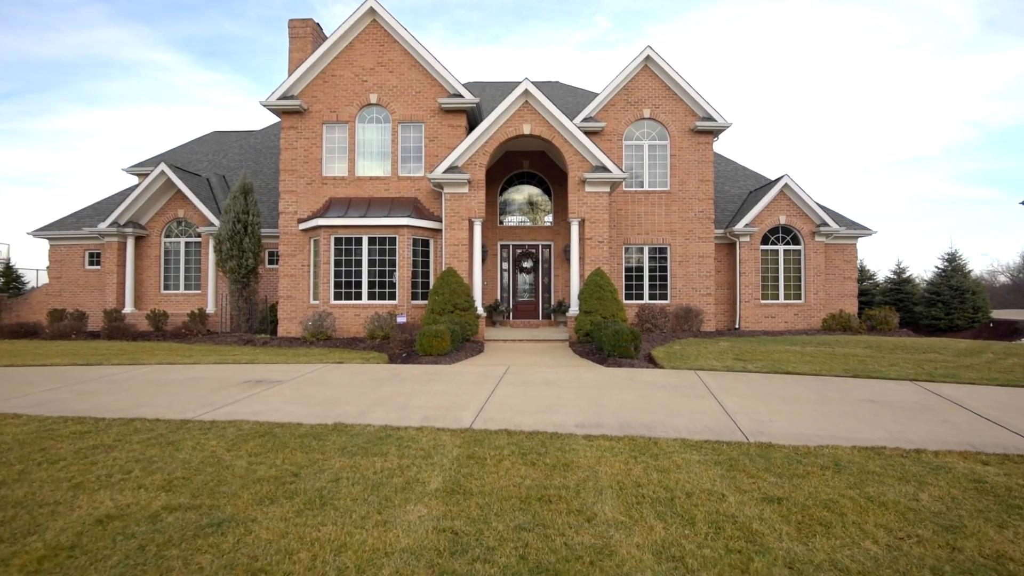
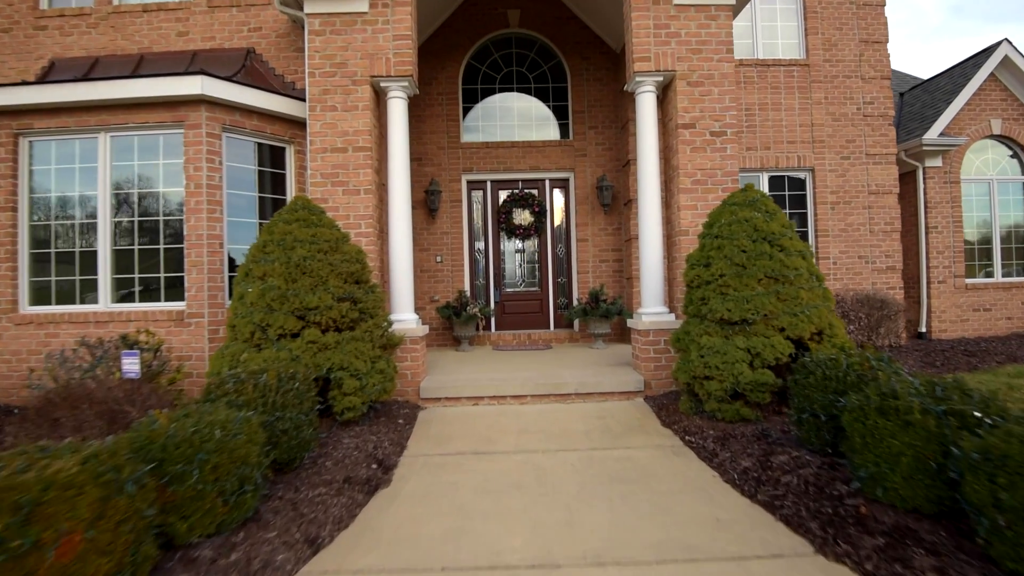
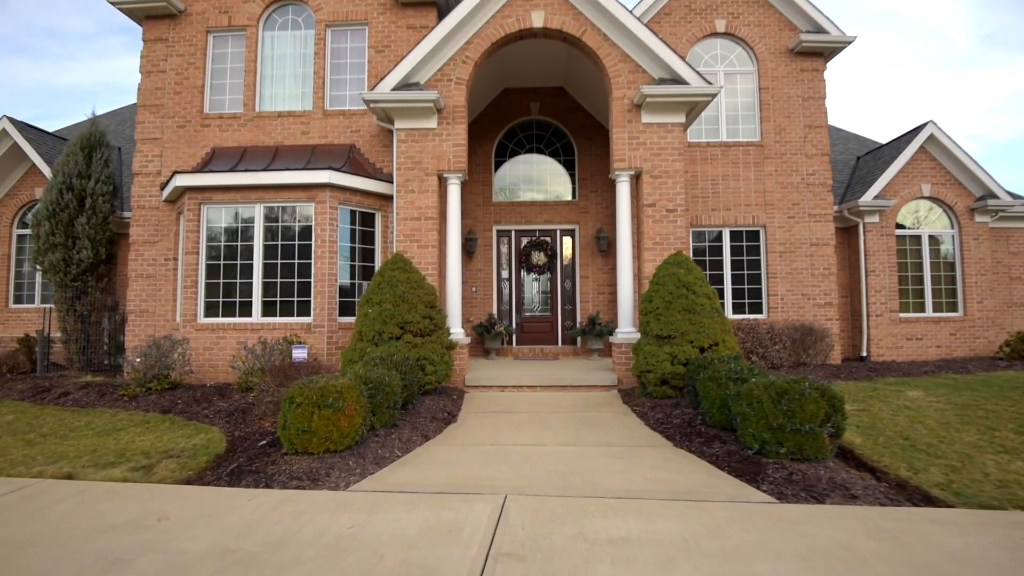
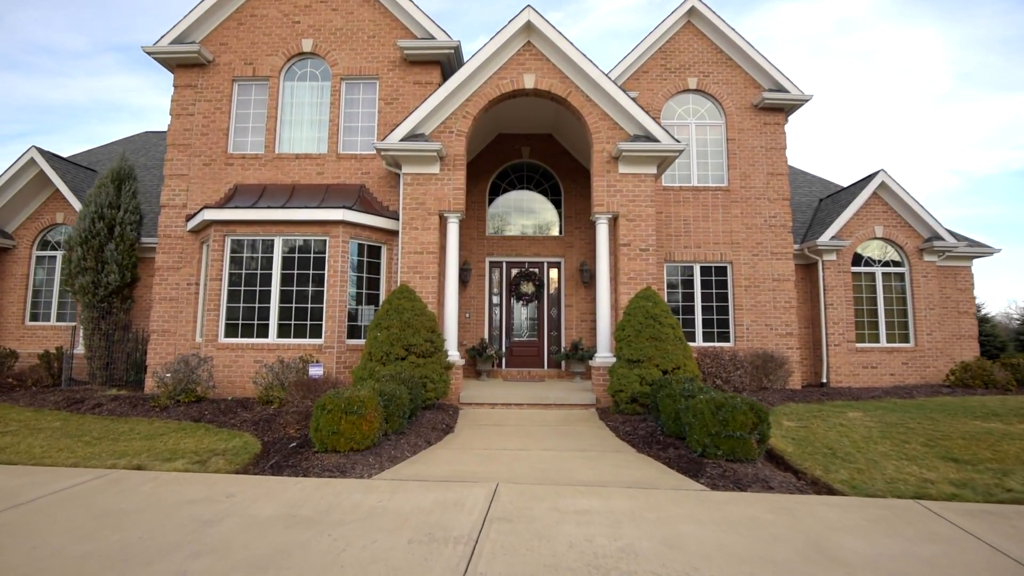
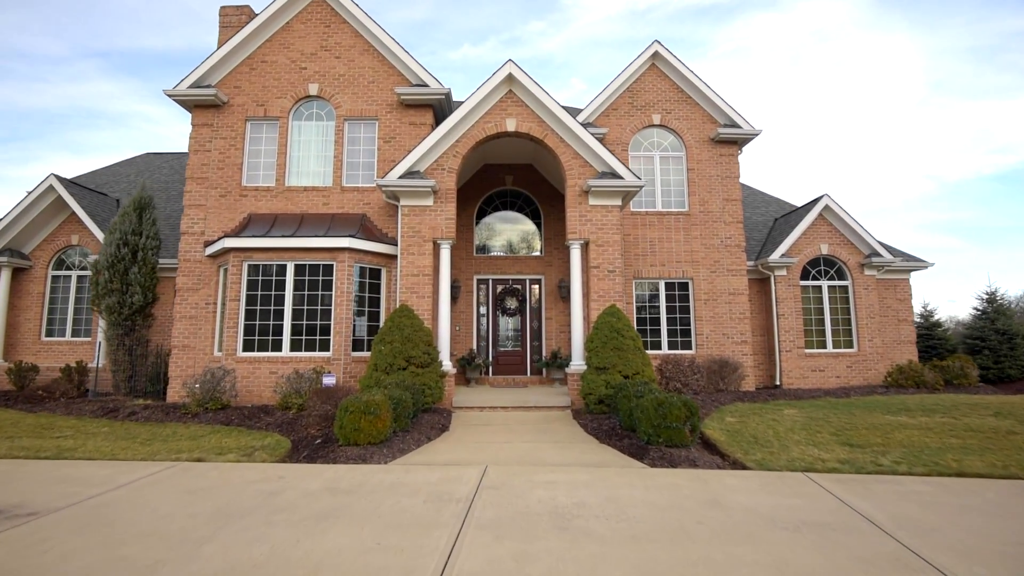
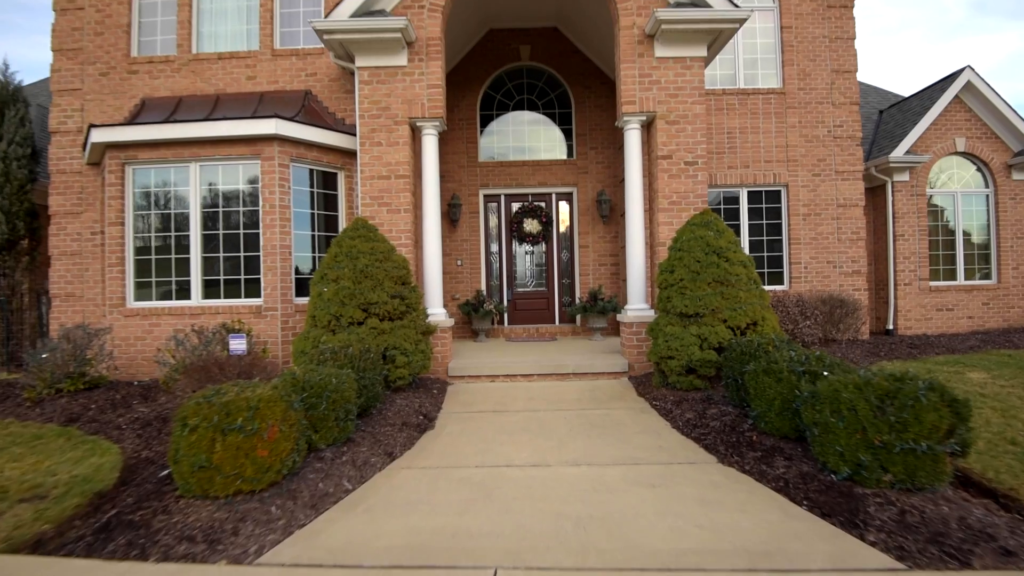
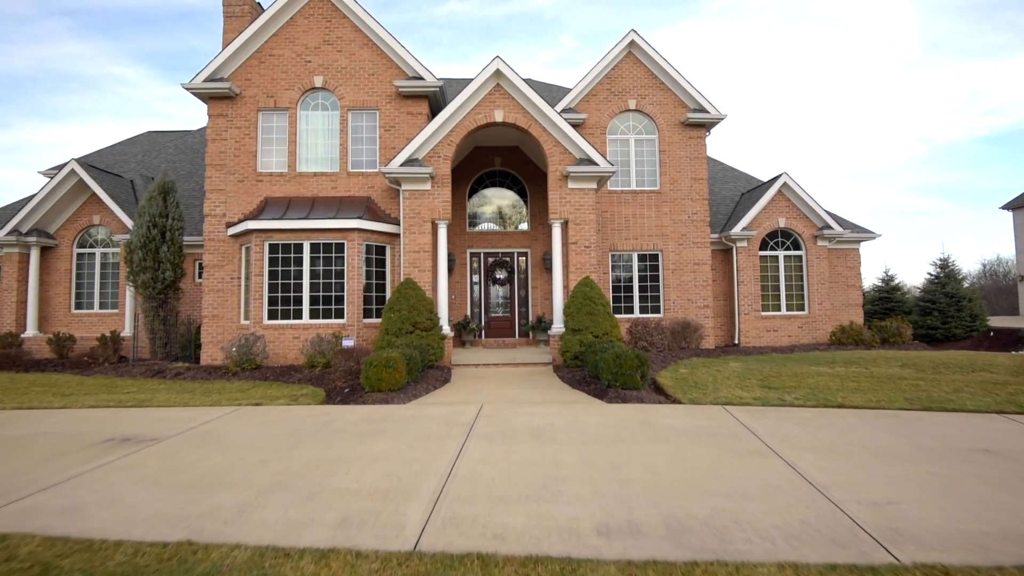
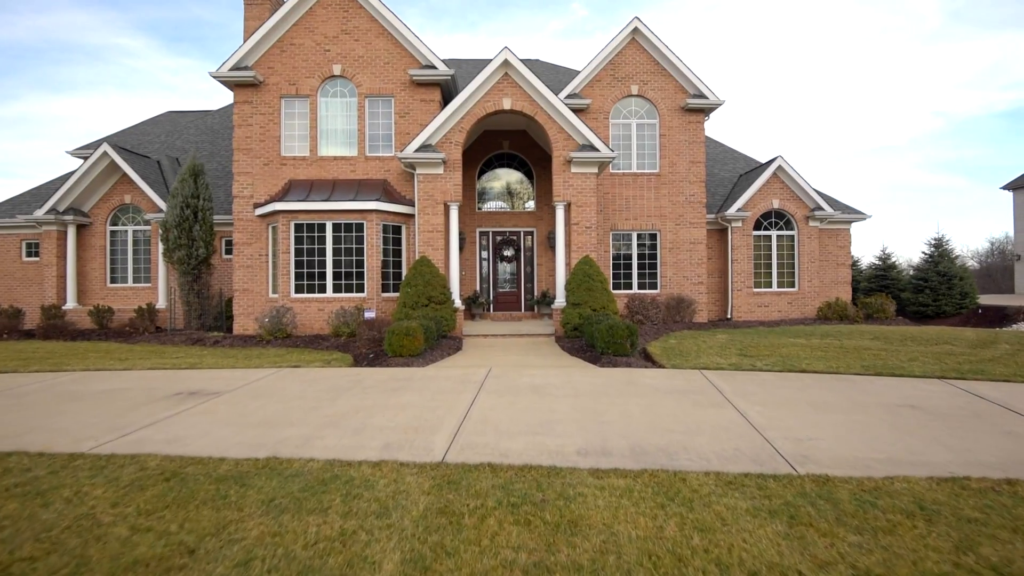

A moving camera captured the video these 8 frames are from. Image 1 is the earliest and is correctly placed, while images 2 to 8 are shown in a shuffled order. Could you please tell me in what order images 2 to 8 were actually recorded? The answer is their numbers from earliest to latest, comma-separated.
8, 7, 5, 4, 3, 6, 2
